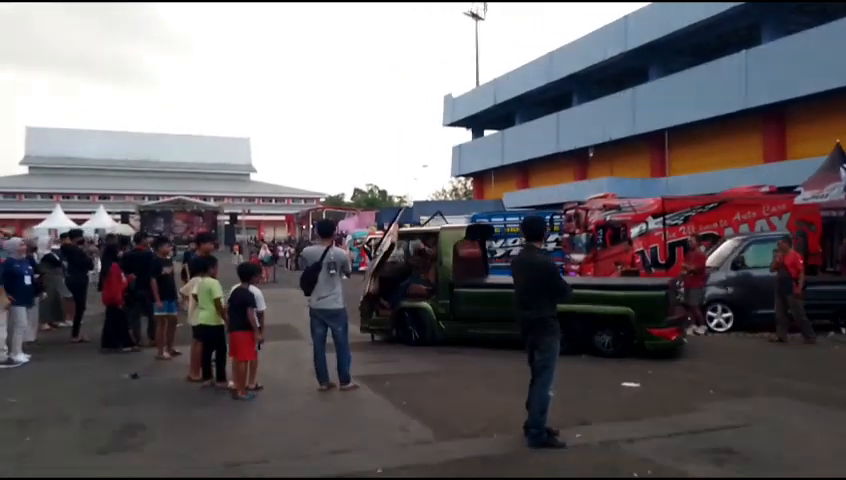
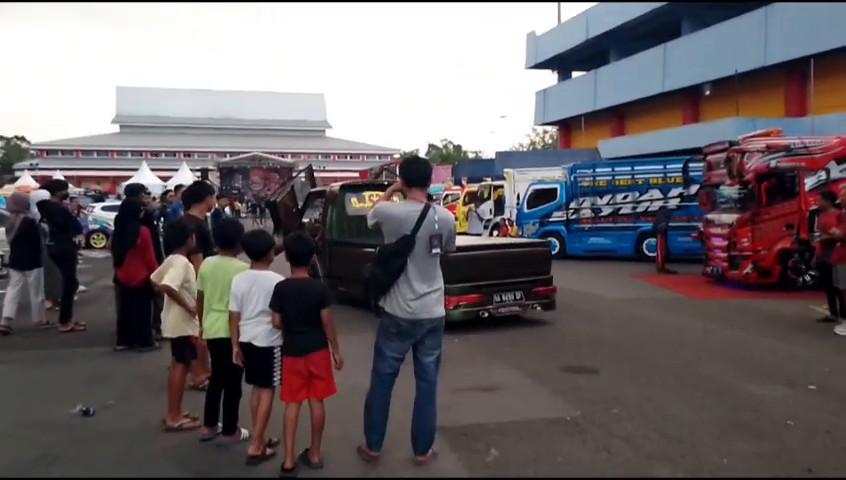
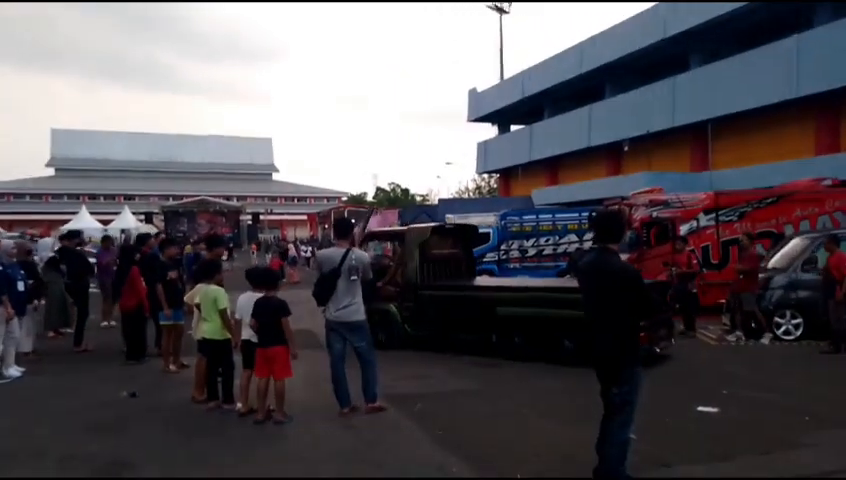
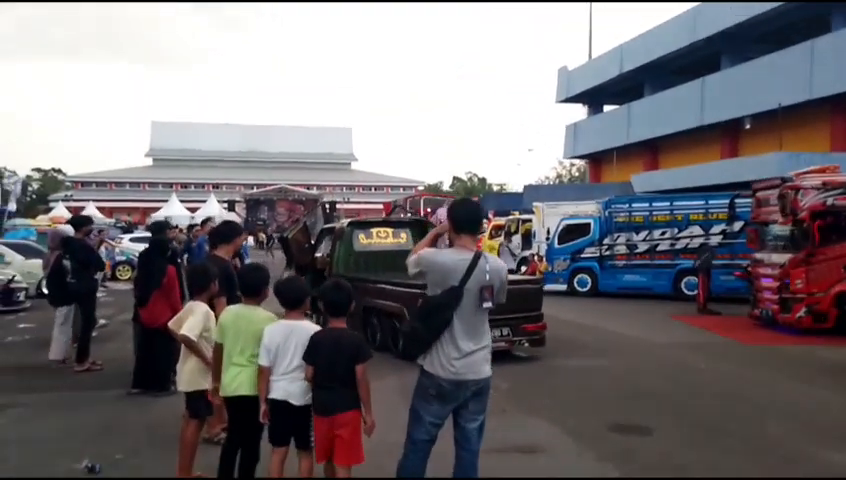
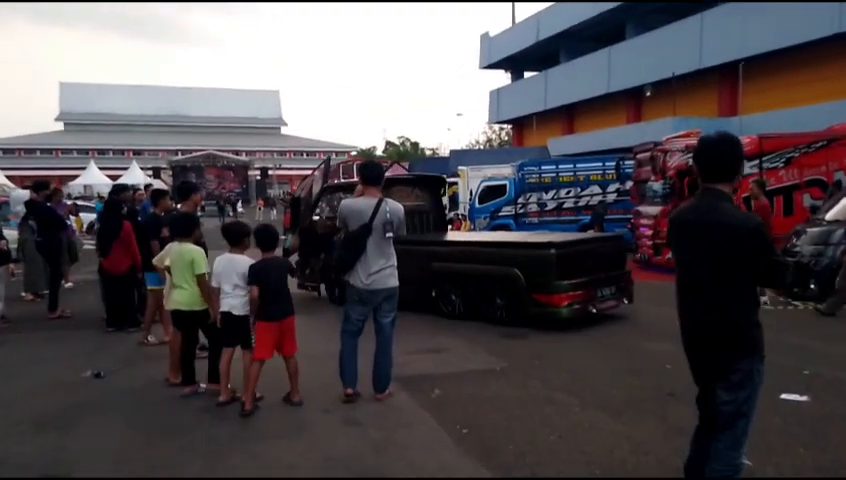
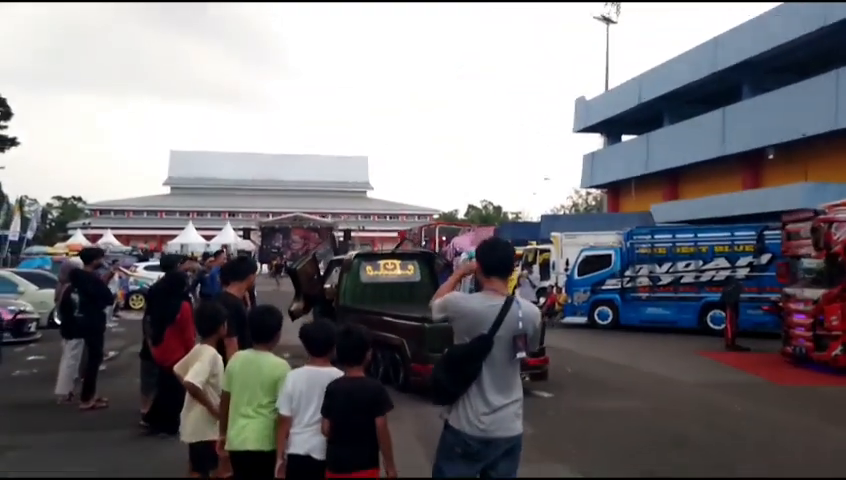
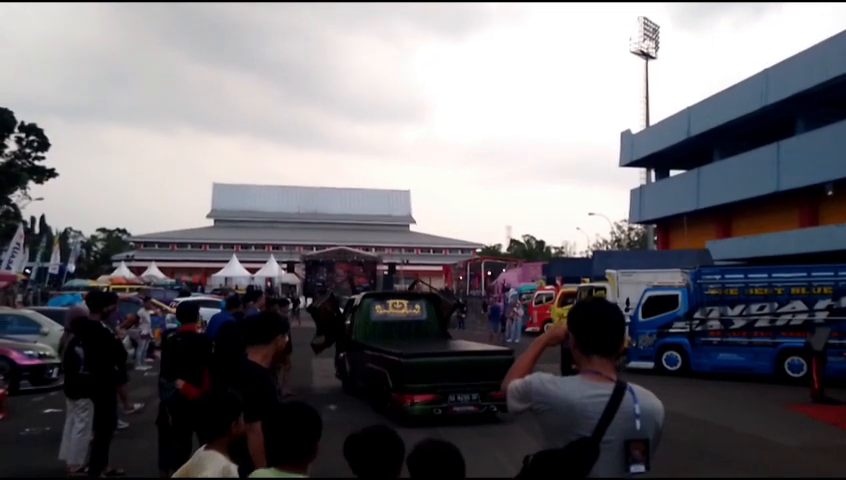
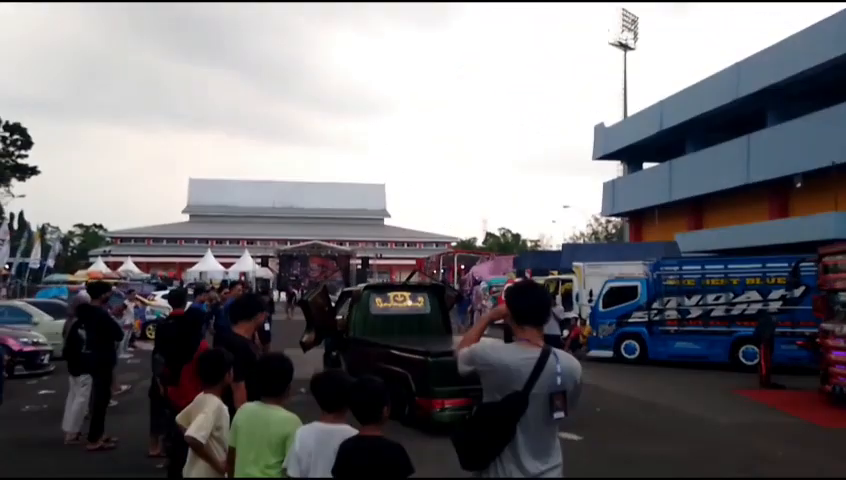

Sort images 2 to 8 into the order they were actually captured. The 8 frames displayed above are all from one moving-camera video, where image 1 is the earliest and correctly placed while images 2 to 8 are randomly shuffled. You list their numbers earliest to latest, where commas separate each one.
3, 5, 2, 4, 6, 8, 7
